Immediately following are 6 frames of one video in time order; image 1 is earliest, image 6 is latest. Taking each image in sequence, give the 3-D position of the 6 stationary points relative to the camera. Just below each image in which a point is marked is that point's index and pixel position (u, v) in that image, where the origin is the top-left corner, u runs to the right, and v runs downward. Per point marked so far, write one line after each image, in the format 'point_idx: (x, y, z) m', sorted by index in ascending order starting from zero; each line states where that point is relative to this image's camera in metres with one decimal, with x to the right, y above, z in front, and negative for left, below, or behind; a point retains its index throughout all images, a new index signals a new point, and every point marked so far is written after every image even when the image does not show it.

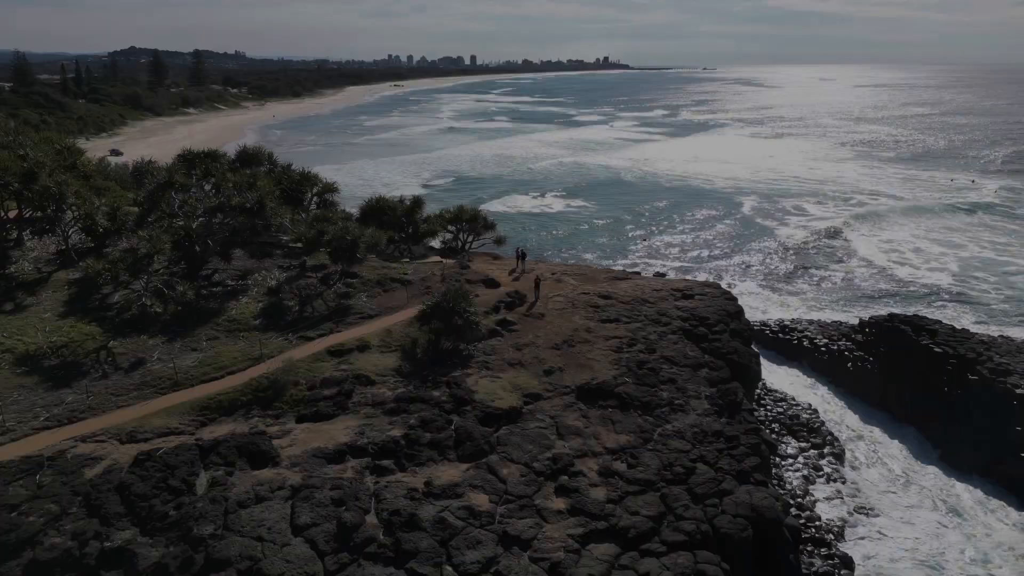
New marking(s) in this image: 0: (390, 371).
0: (-3.2, -2.2, +19.5) m
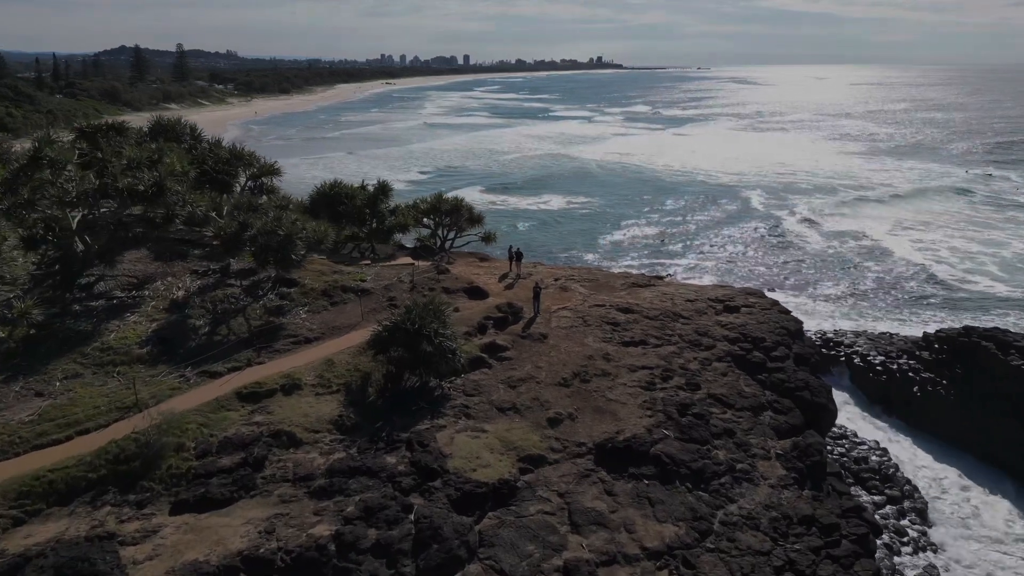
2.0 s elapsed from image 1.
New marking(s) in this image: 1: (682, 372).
0: (-3.4, -2.5, +13.5) m
1: (+3.8, -1.9, +16.6) m
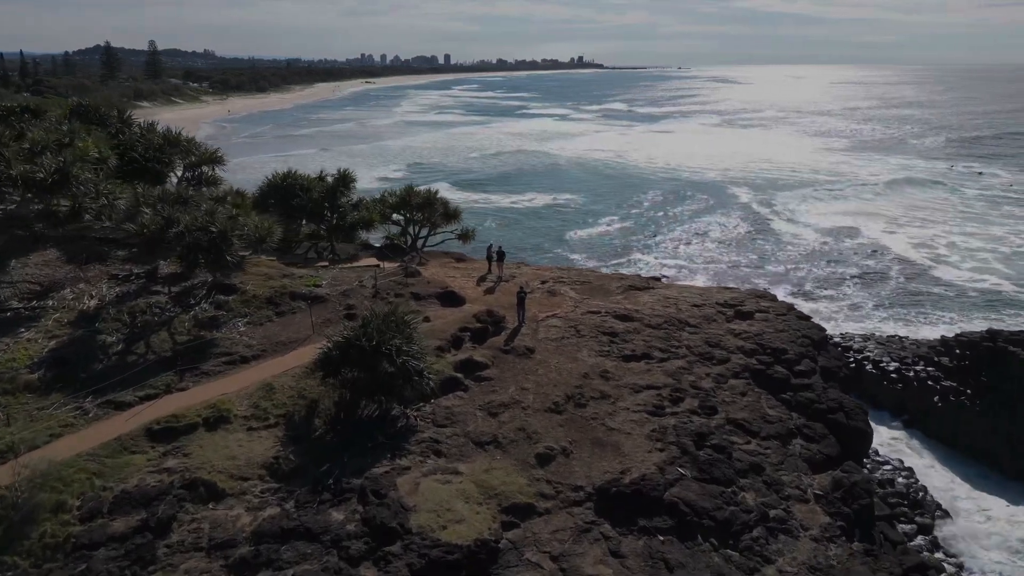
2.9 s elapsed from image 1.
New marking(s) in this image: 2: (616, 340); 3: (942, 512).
0: (-3.7, -2.6, +10.7) m
1: (+3.5, -2.0, +14.0) m
2: (+2.2, -1.1, +15.5) m
3: (+10.5, -5.5, +17.8) m
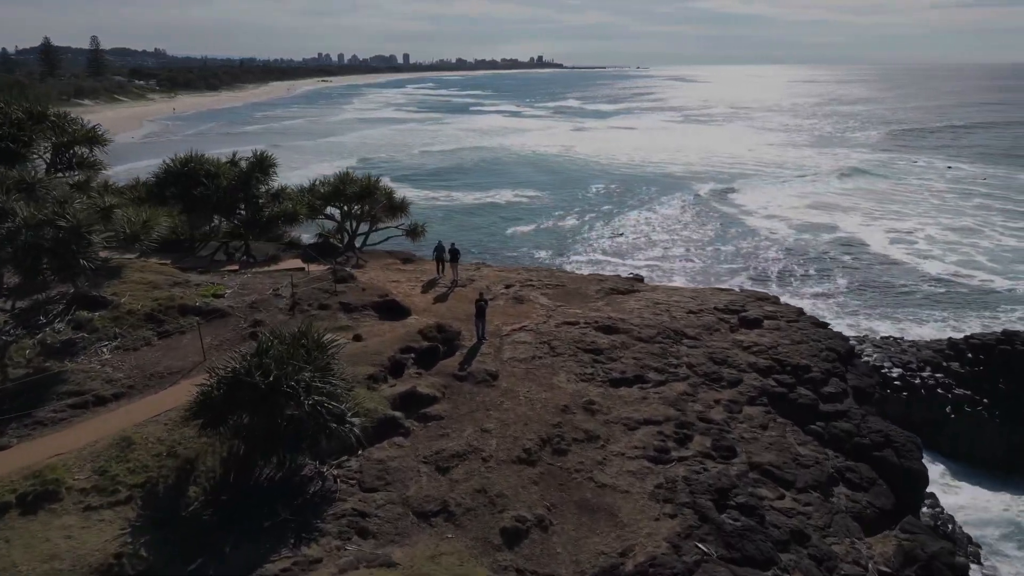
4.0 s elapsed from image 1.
0: (-4.1, -2.8, +7.2) m
1: (+2.8, -2.1, +10.8) m
2: (+1.5, -1.2, +12.3) m
3: (+9.7, -5.5, +15.0) m
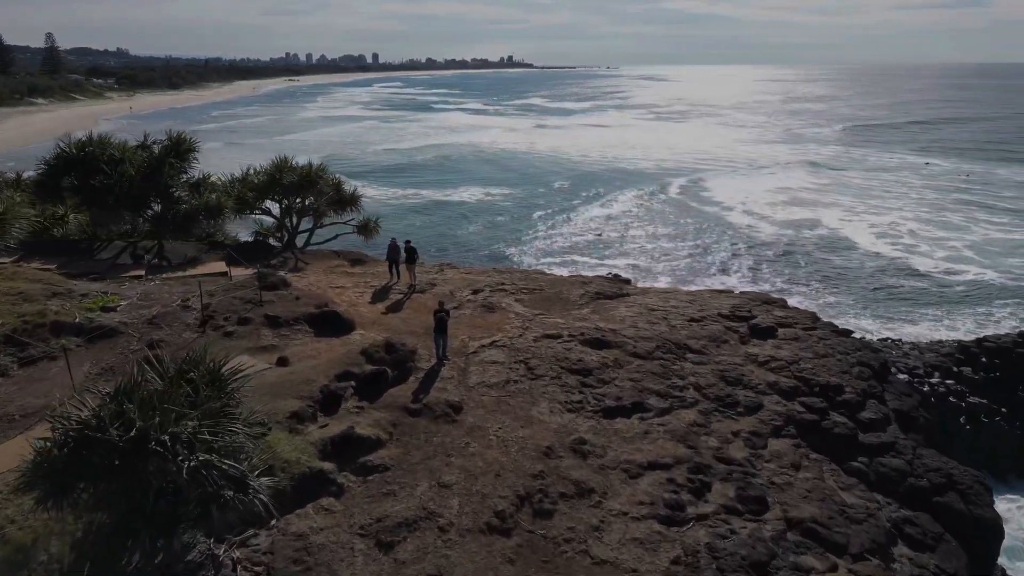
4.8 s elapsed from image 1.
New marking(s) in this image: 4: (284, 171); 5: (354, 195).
0: (-4.4, -2.9, +4.6) m
1: (+2.5, -2.1, +8.5) m
2: (+1.0, -1.3, +10.0) m
3: (+9.3, -5.5, +12.9) m
4: (-4.4, +2.3, +14.4) m
5: (-3.2, +1.9, +14.9) m
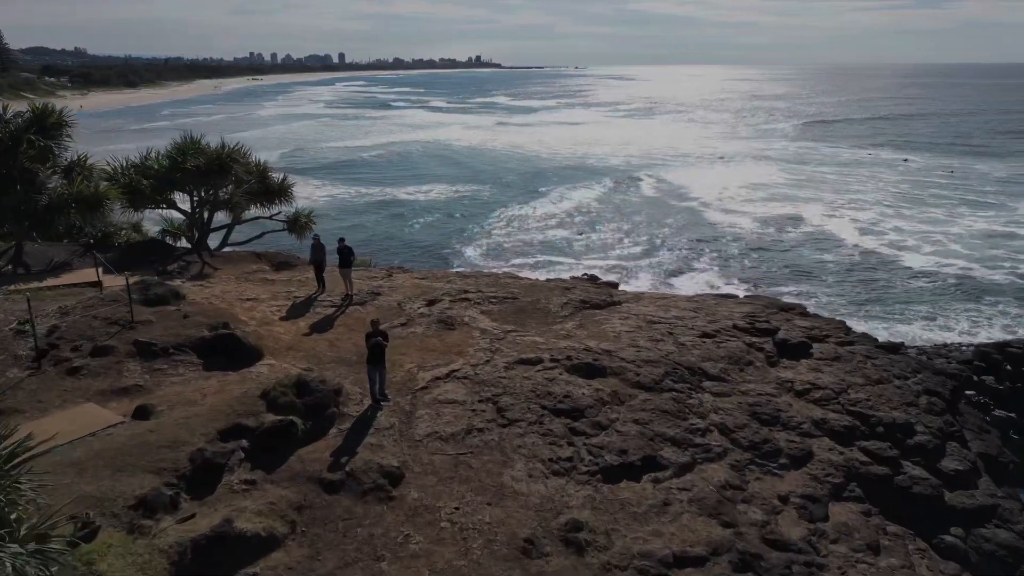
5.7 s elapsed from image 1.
0: (-4.5, -3.1, +1.7) m
1: (+2.2, -2.2, +5.9) m
2: (+0.7, -1.4, +7.3) m
3: (+8.8, -5.5, +10.6) m
4: (-5.0, +2.1, +11.5) m
5: (-3.8, +1.7, +12.1) m
